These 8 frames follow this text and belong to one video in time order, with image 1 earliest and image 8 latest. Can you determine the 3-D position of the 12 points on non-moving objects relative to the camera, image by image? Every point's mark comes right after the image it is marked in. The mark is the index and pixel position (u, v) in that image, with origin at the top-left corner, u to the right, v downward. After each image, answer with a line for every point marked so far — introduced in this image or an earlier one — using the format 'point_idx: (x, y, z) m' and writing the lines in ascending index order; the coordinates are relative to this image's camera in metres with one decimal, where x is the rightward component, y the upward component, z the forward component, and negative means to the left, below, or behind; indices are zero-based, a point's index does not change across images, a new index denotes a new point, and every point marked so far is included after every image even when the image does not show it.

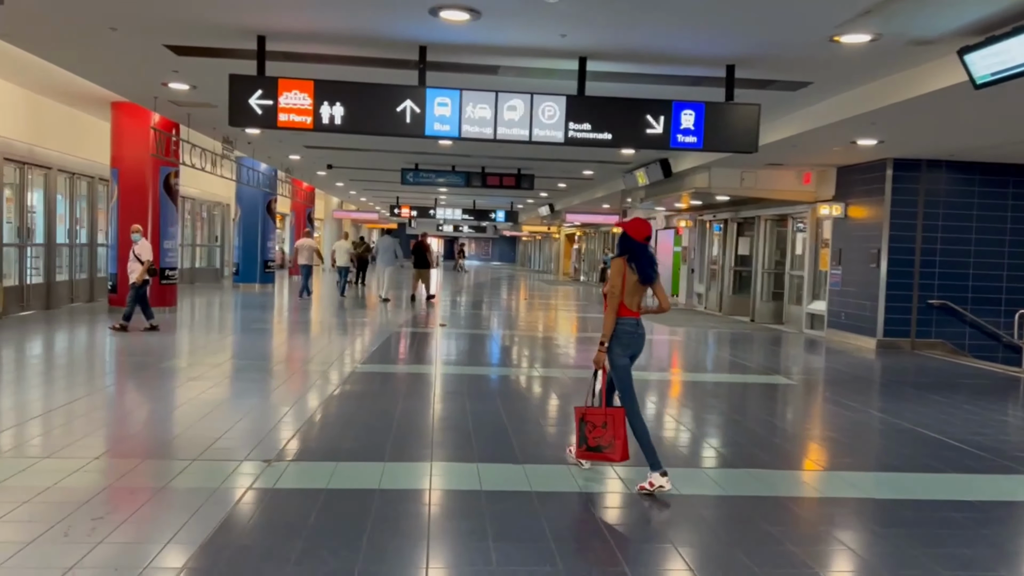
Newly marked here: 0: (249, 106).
0: (-2.1, +1.5, +6.5) m
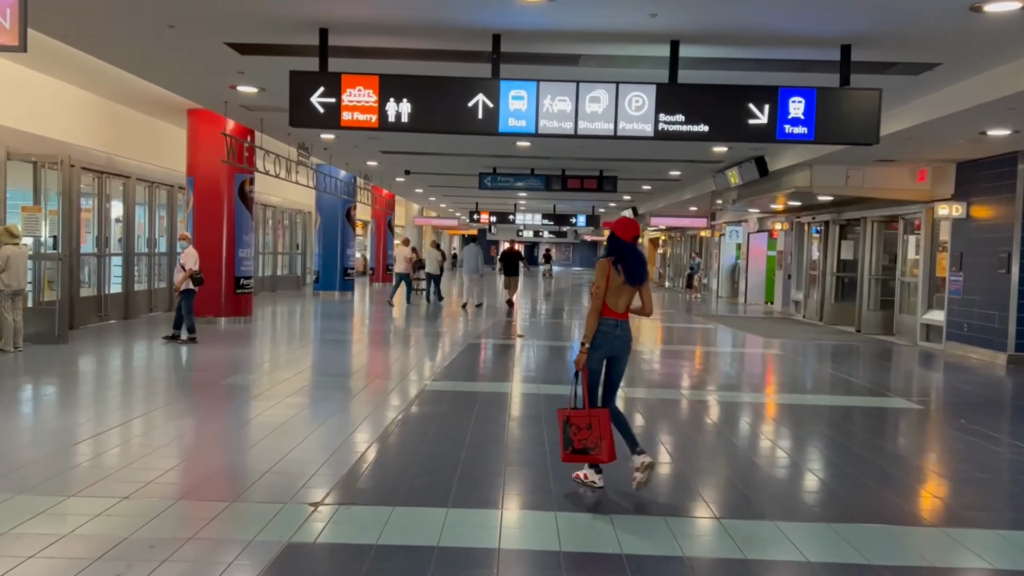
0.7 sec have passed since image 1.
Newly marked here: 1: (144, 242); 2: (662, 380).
0: (-1.5, +1.4, +6.0) m
1: (-5.8, +0.7, +12.7) m
2: (+1.9, -1.2, +10.1) m
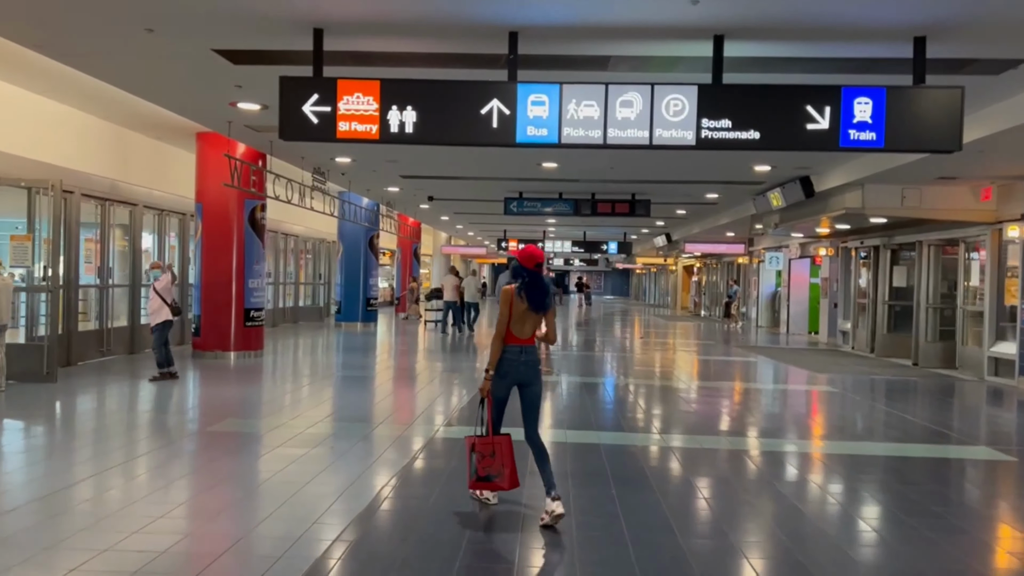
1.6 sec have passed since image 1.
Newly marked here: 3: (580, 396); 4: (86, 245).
0: (-1.4, +1.1, +5.3) m
1: (-5.4, +0.2, +12.1) m
2: (+2.2, -1.5, +9.2) m
3: (+0.9, -1.4, +10.4) m
4: (-5.5, +0.6, +10.2) m
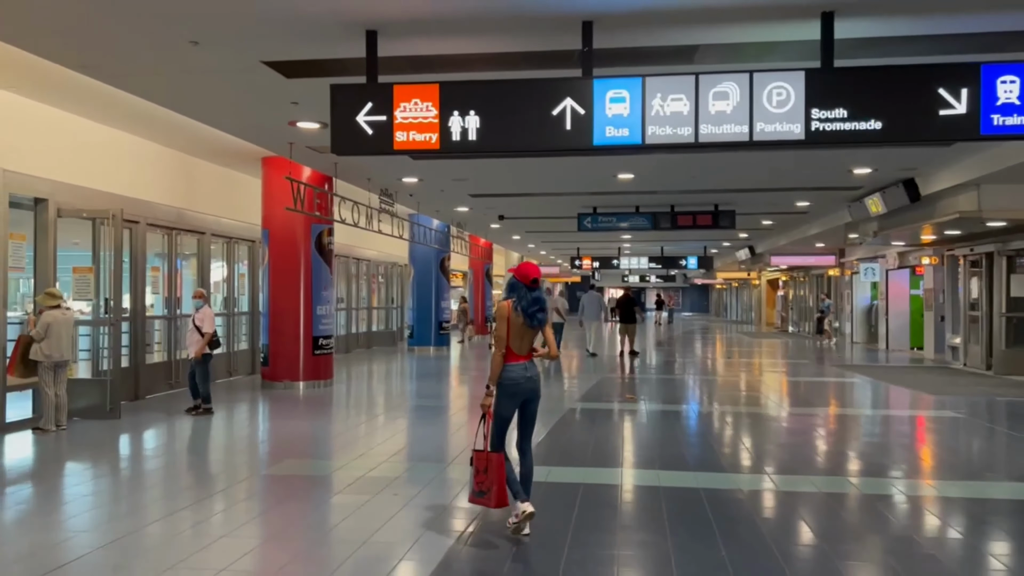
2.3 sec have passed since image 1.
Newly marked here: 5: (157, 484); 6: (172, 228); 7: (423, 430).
0: (-0.9, +1.0, +4.8) m
1: (-4.3, -0.2, +11.9) m
2: (+3.1, -1.7, +8.3) m
3: (+1.8, -1.6, +9.6) m
4: (-4.5, +0.2, +10.1) m
5: (-2.8, -1.5, +6.4) m
6: (-4.4, +0.8, +10.3) m
7: (-0.9, -1.5, +8.7) m
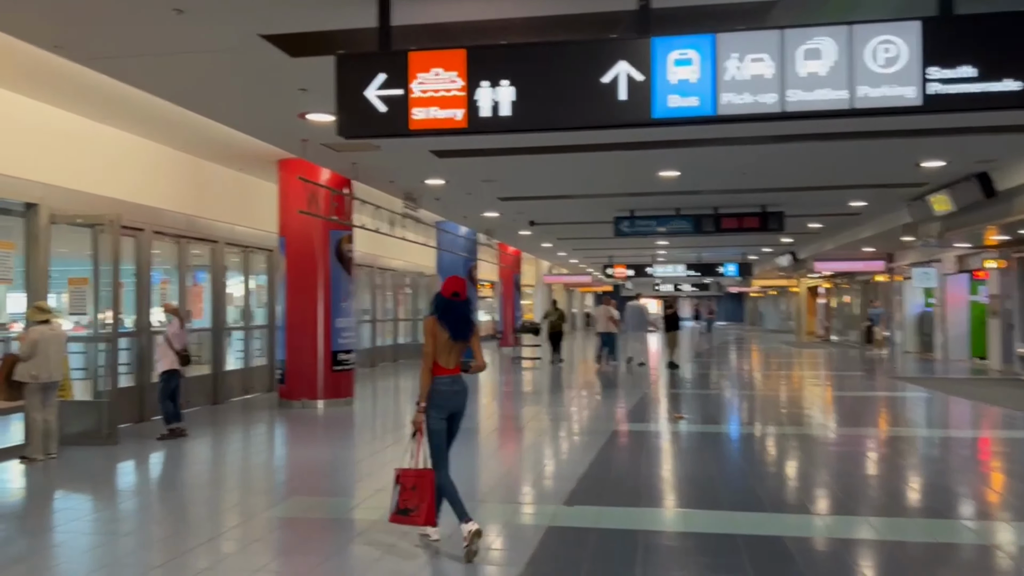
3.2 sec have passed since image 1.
0: (-0.7, +0.9, +4.0) m
1: (-3.8, -0.4, +11.2) m
2: (+3.4, -1.7, +7.3) m
3: (+2.2, -1.7, +8.7) m
4: (-4.1, 0.0, +9.4) m
5: (-2.5, -1.6, +5.6) m
6: (-4.0, +0.6, +9.6) m
7: (-0.6, -1.6, +7.9) m
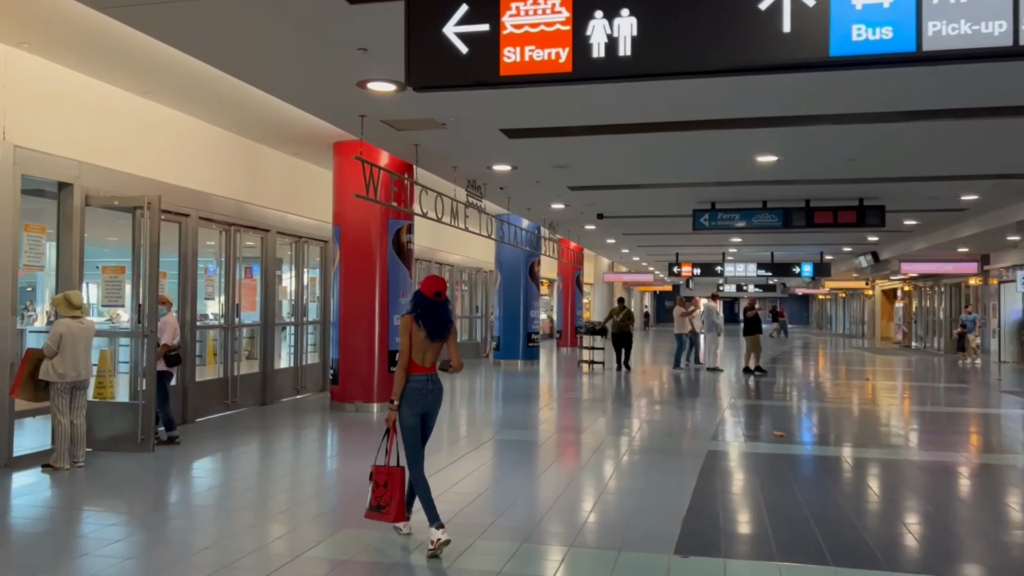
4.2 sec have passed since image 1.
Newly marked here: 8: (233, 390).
0: (-0.3, +1.0, +3.1) m
1: (-2.9, -0.3, +10.5) m
2: (+4.1, -1.8, +6.2) m
3: (+3.0, -1.7, +7.6) m
4: (-3.3, +0.1, +8.7) m
5: (-2.0, -1.5, +4.9) m
6: (-3.1, +0.7, +9.0) m
7: (+0.1, -1.6, +7.0) m
8: (-3.2, -1.2, +9.1) m
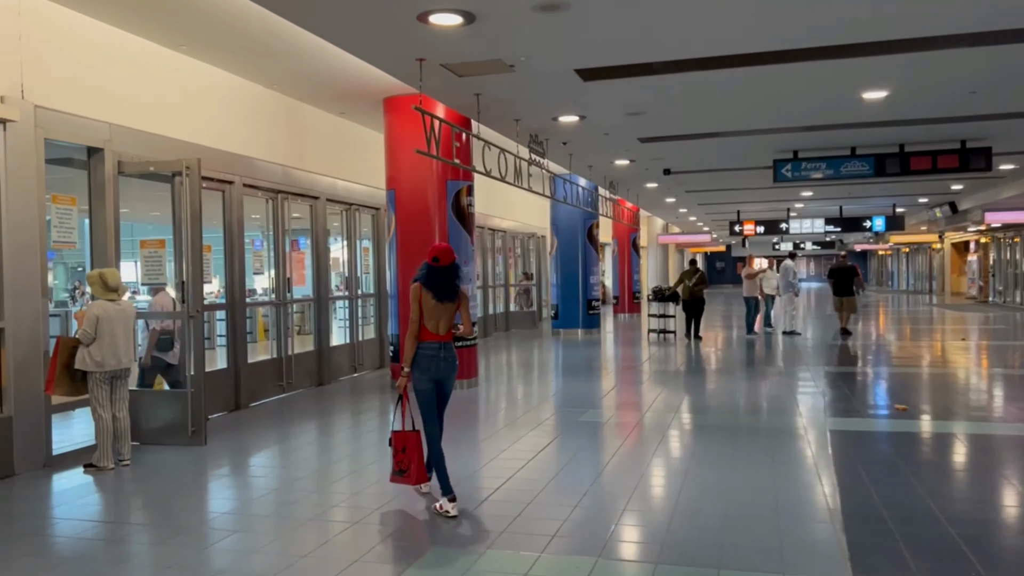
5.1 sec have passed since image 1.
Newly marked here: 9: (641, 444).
0: (+0.1, +1.1, +2.3) m
1: (-2.1, +0.1, +9.9) m
2: (+4.7, -1.4, +5.2) m
3: (+3.7, -1.3, +6.7) m
4: (-2.6, +0.4, +8.1) m
5: (-1.4, -1.4, +4.2) m
6: (-2.4, +1.0, +8.3) m
7: (+0.8, -1.3, +6.2) m
8: (-2.4, -0.9, +8.5) m
9: (+1.0, -1.3, +6.6) m
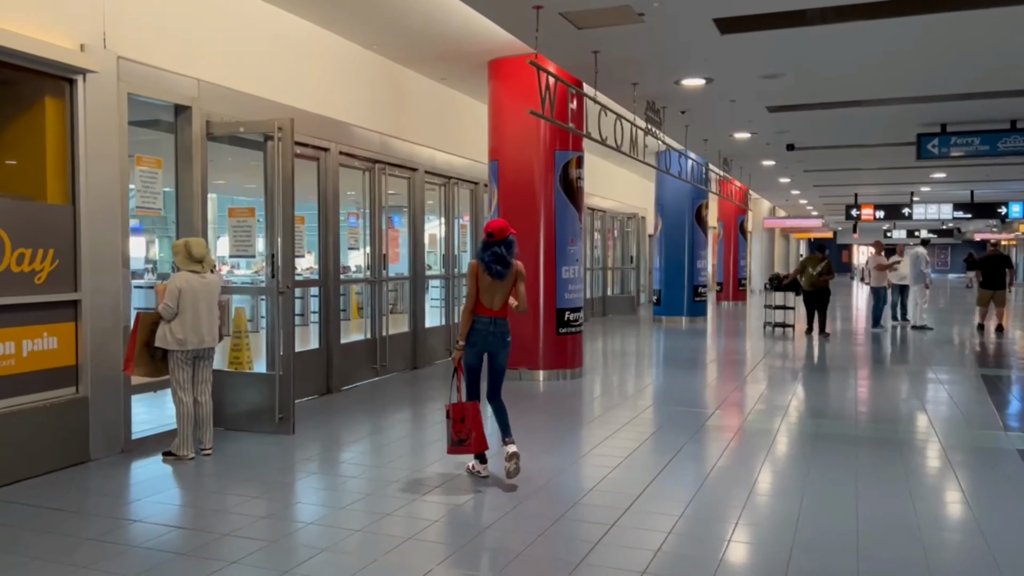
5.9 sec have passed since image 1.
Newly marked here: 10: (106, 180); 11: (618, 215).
0: (+0.6, +1.1, +1.5) m
1: (-0.9, +0.3, +9.3) m
2: (+5.4, -1.4, +4.0) m
3: (+4.5, -1.3, +5.6) m
4: (-1.5, +0.6, +7.6) m
5: (-0.8, -1.3, +3.7) m
6: (-1.3, +1.2, +7.7) m
7: (+1.6, -1.2, +5.4) m
8: (-1.3, -0.6, +8.0) m
9: (+1.8, -1.2, +5.7) m
10: (-2.4, +0.6, +4.7) m
11: (+2.3, +1.6, +17.5) m
